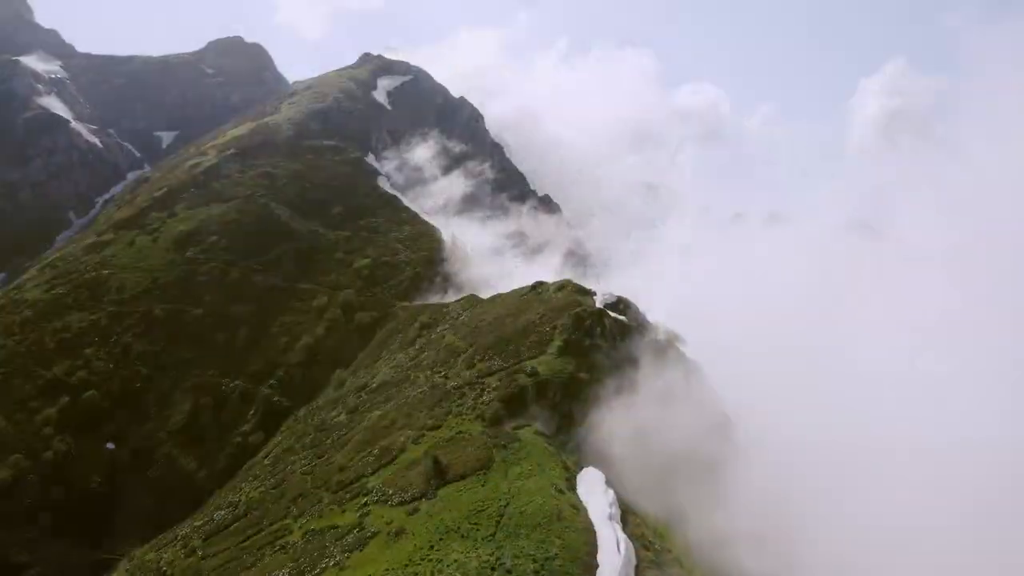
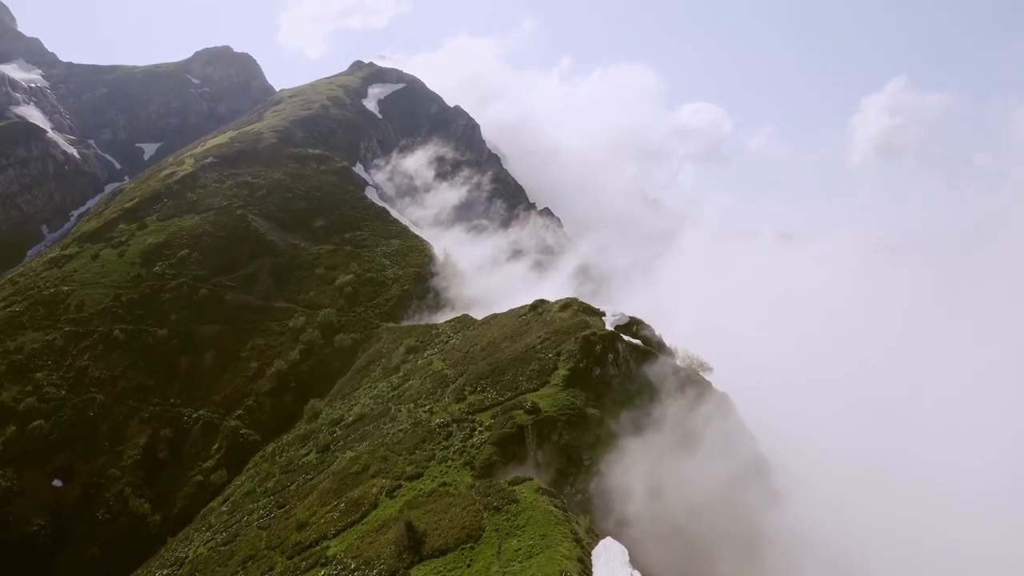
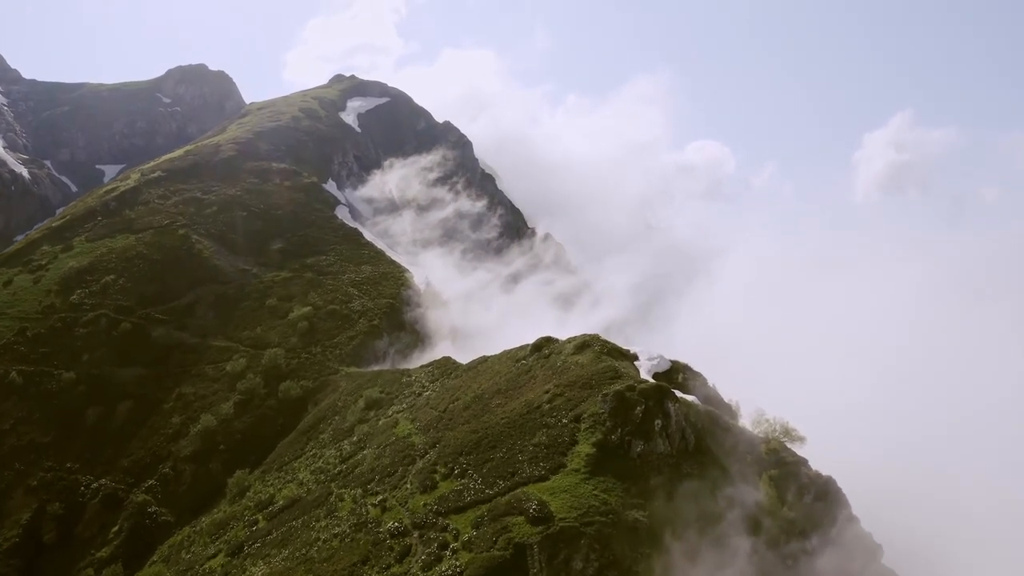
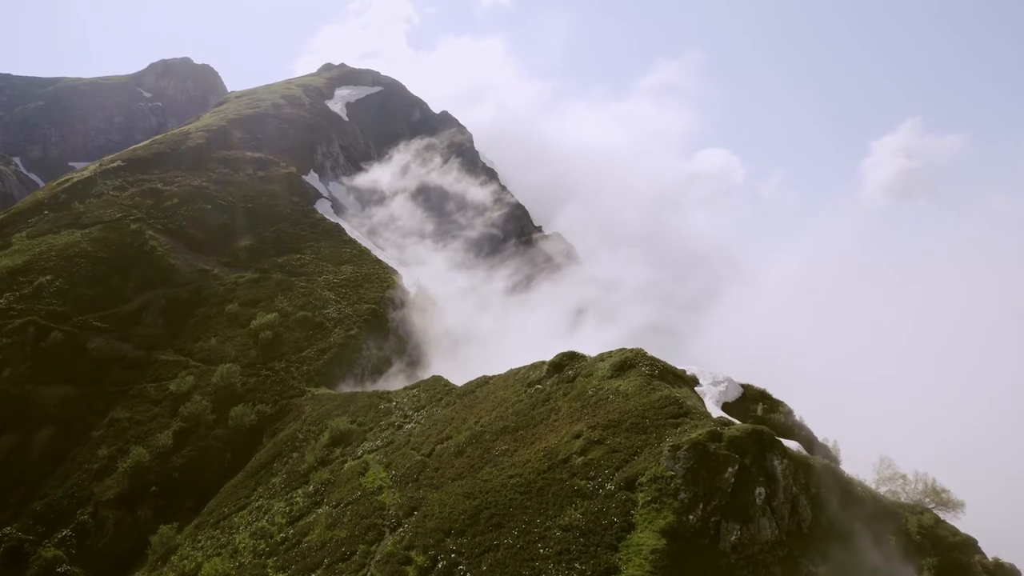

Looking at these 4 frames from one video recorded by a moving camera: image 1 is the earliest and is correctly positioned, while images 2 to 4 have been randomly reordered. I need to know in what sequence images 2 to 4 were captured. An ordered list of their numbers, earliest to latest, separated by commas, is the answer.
2, 3, 4
